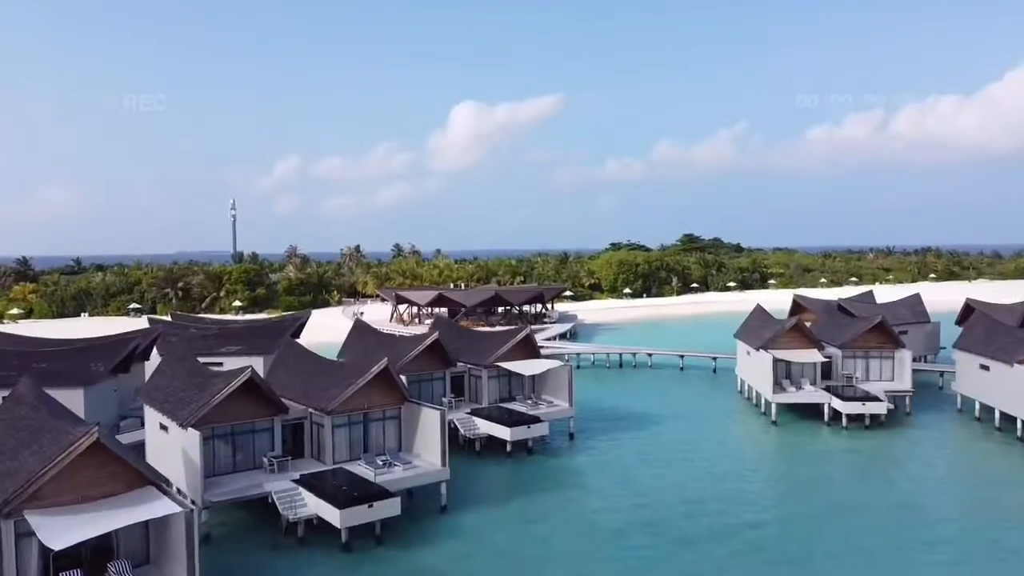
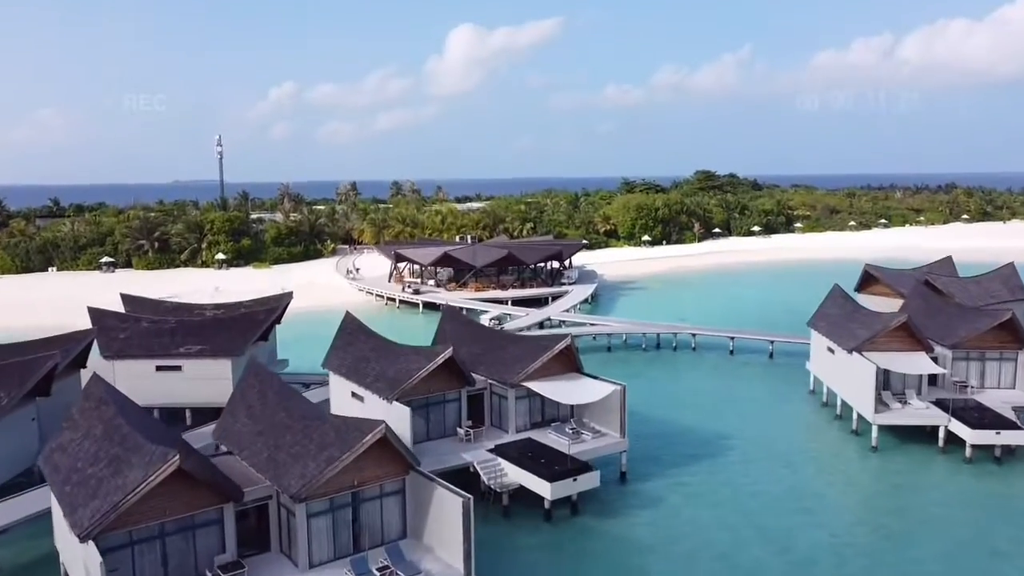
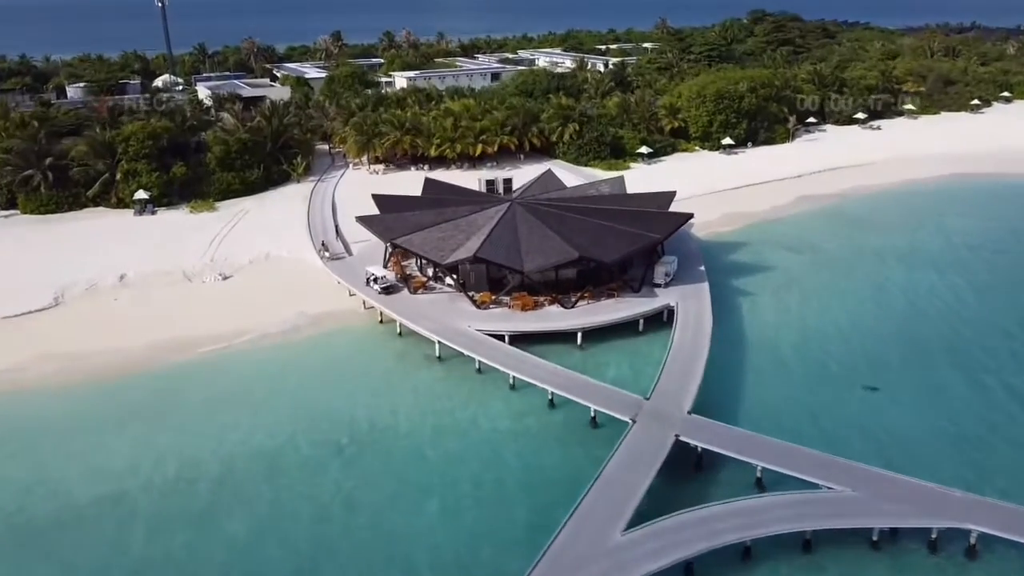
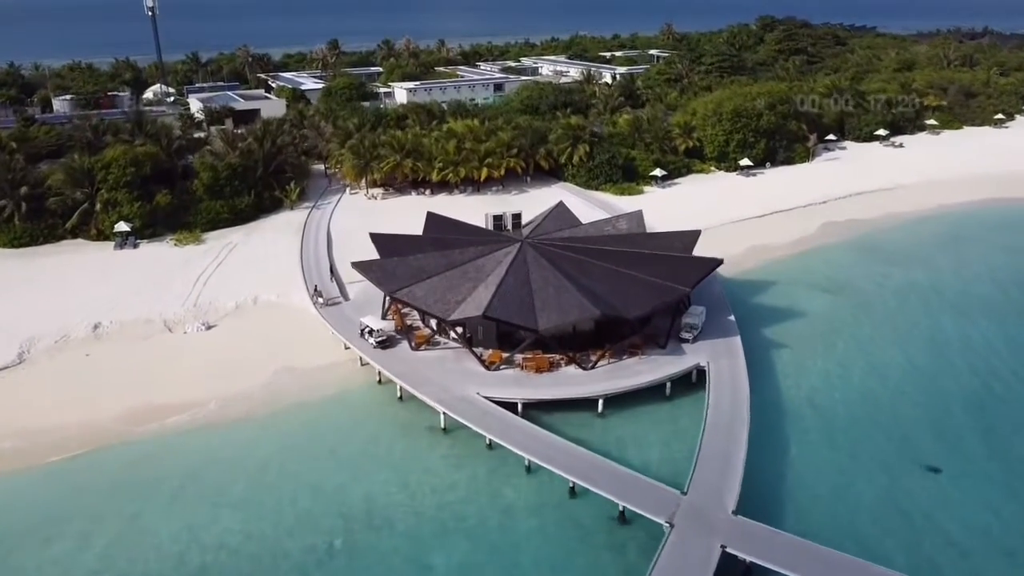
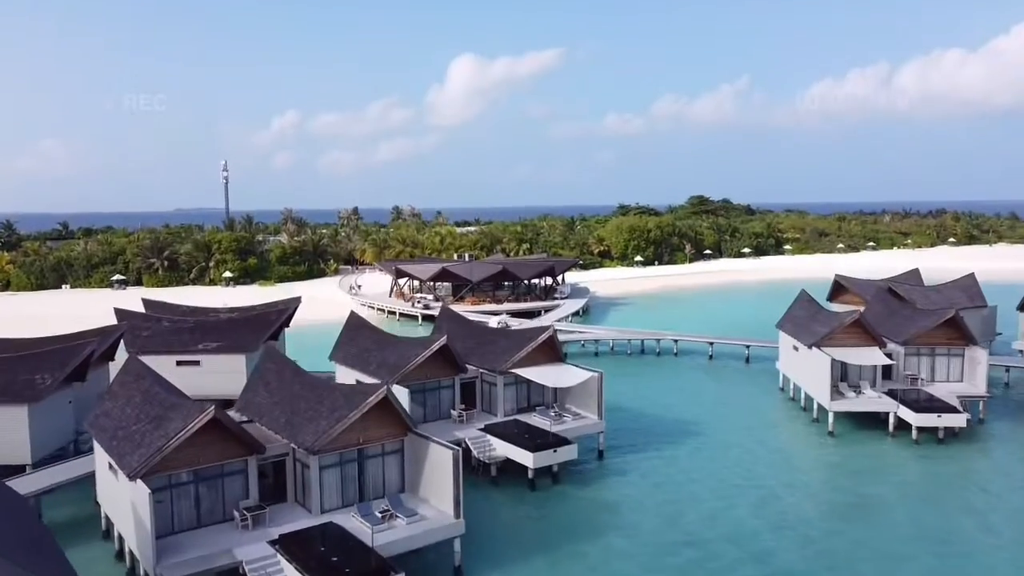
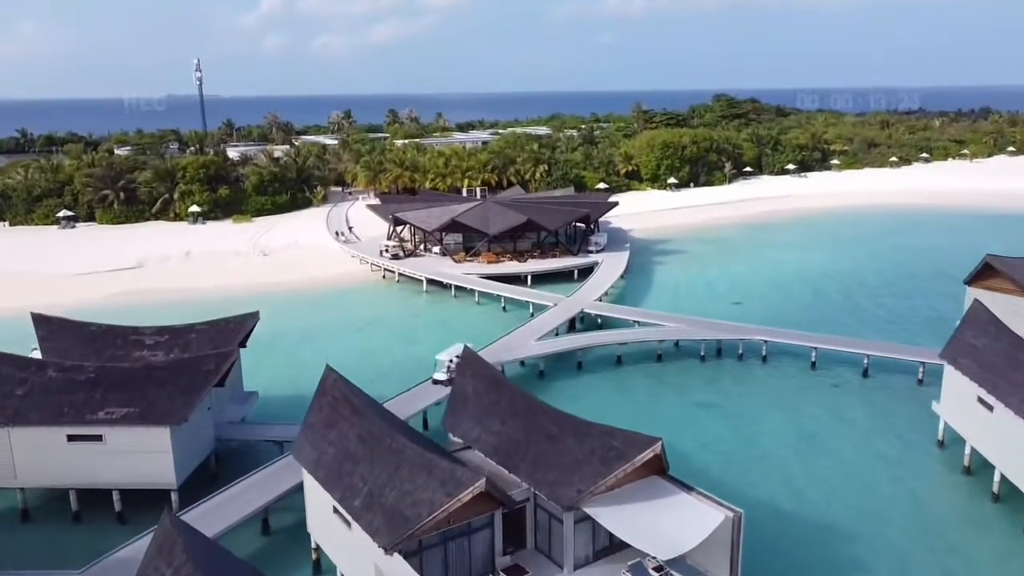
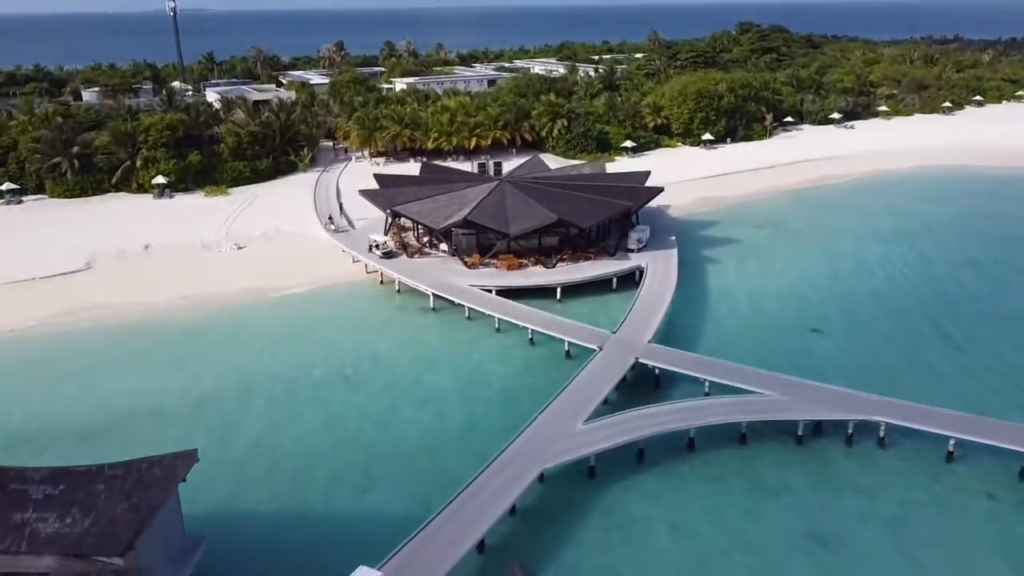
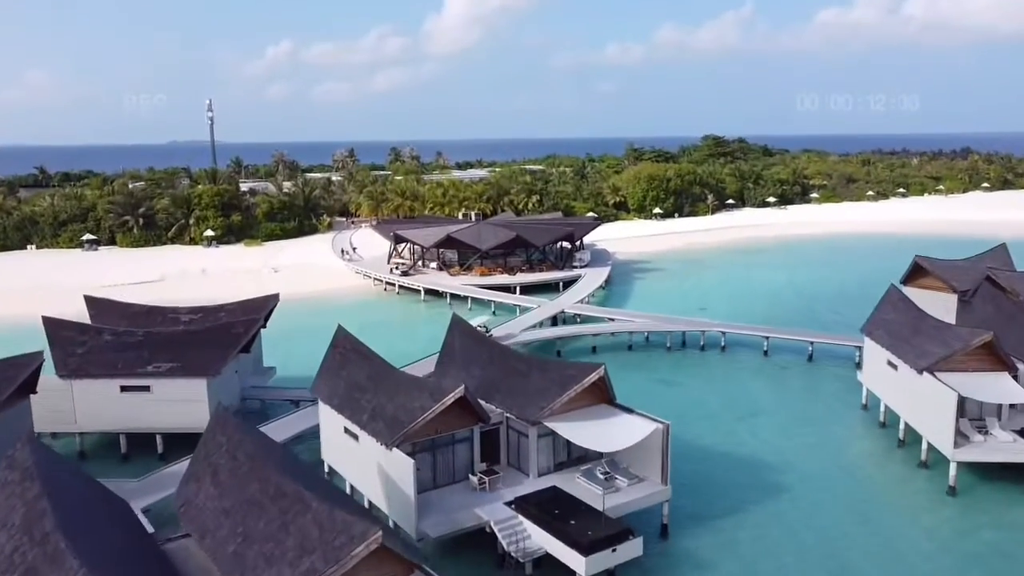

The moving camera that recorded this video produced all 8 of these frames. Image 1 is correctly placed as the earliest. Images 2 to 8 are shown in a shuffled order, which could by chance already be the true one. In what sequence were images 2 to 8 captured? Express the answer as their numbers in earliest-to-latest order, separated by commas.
5, 2, 8, 6, 7, 3, 4
